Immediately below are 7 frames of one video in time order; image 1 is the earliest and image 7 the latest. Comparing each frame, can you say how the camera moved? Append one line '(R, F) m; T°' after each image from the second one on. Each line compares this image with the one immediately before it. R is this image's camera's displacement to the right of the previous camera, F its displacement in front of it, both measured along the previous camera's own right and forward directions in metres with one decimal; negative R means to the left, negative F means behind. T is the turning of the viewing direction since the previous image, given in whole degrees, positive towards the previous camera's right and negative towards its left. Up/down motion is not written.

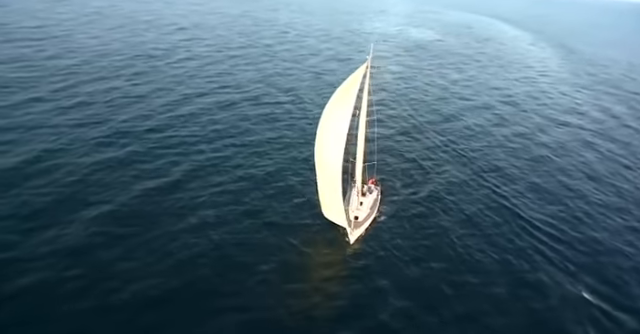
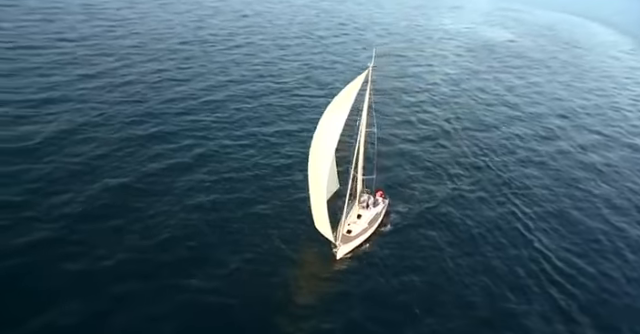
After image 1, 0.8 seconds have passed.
(+7.2, +0.7) m; -11°
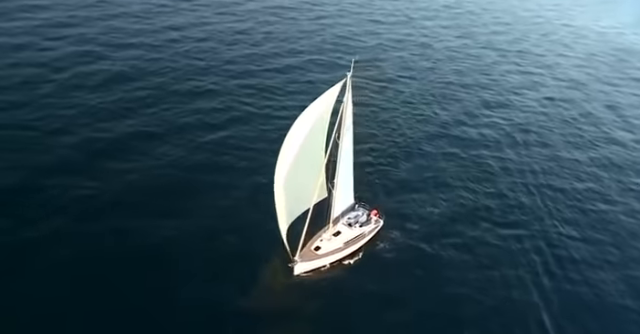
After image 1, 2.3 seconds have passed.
(+10.9, +2.5) m; -17°
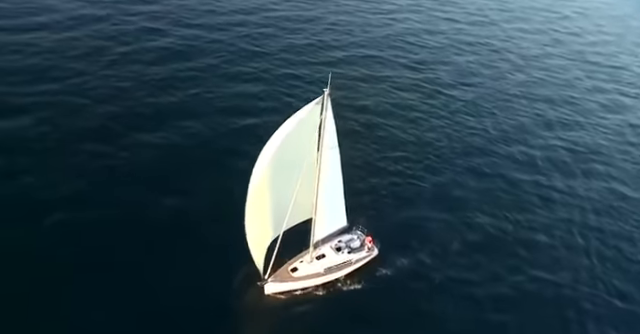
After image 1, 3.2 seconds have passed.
(+6.5, +2.3) m; -12°
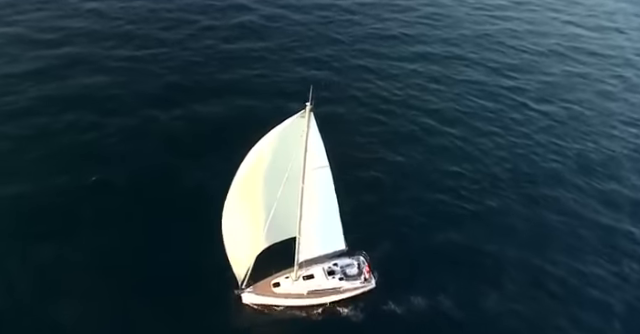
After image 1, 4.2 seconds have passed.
(+5.8, +3.1) m; -14°
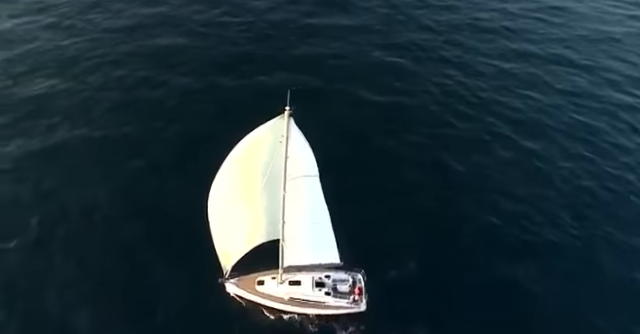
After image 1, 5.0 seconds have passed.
(+5.3, +2.9) m; -14°
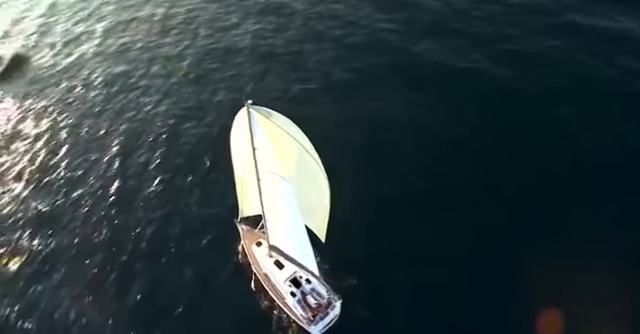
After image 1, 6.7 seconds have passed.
(+10.3, +5.9) m; -34°
